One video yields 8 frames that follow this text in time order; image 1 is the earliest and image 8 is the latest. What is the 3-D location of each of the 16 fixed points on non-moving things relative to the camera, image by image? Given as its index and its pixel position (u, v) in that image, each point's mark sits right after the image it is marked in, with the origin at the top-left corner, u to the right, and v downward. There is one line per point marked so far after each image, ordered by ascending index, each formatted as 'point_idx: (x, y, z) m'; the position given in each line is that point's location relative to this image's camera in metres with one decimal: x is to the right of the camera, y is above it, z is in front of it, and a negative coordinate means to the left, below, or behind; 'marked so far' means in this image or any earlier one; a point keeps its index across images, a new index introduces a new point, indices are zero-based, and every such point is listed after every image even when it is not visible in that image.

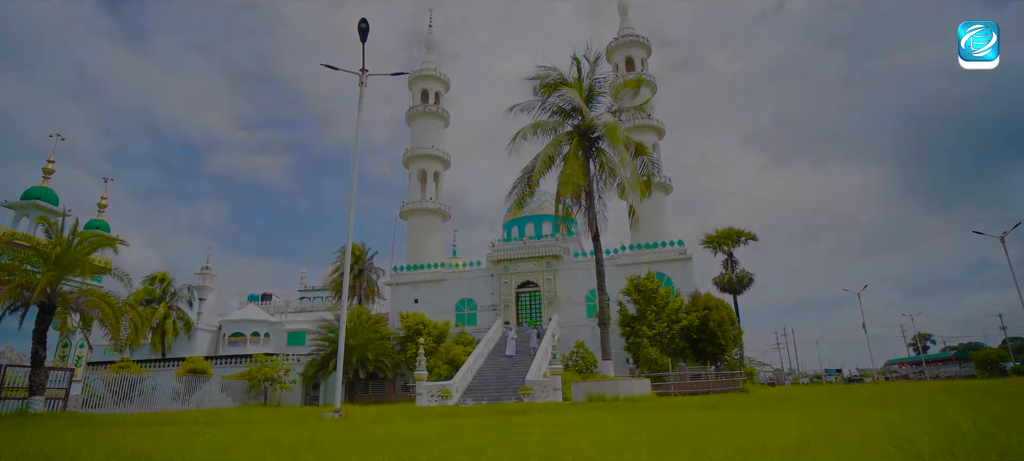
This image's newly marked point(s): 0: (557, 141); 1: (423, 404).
0: (+1.2, +2.2, +13.4) m
1: (-2.9, -5.7, +17.8) m
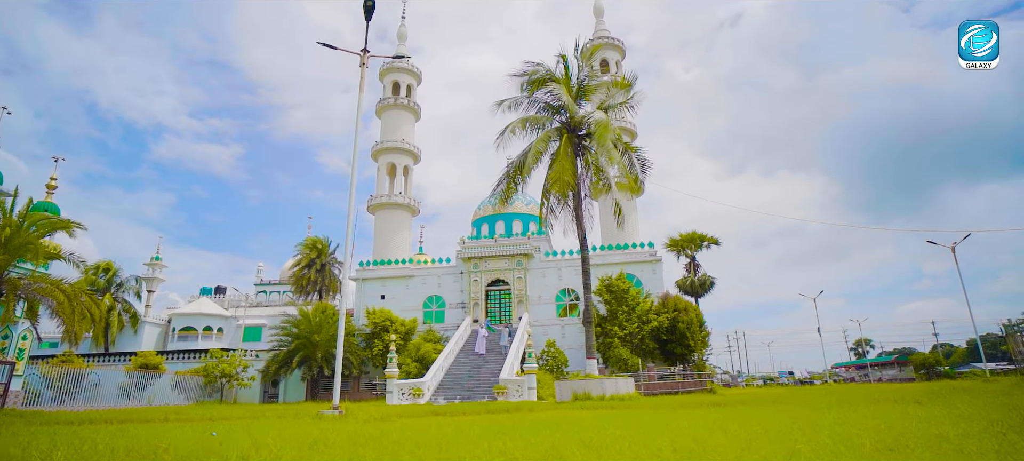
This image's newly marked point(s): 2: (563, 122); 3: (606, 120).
0: (+0.9, +2.3, +13.3) m
1: (-3.8, -5.5, +17.4) m
2: (+1.3, +2.8, +13.9) m
3: (+2.4, +2.6, +12.8) m
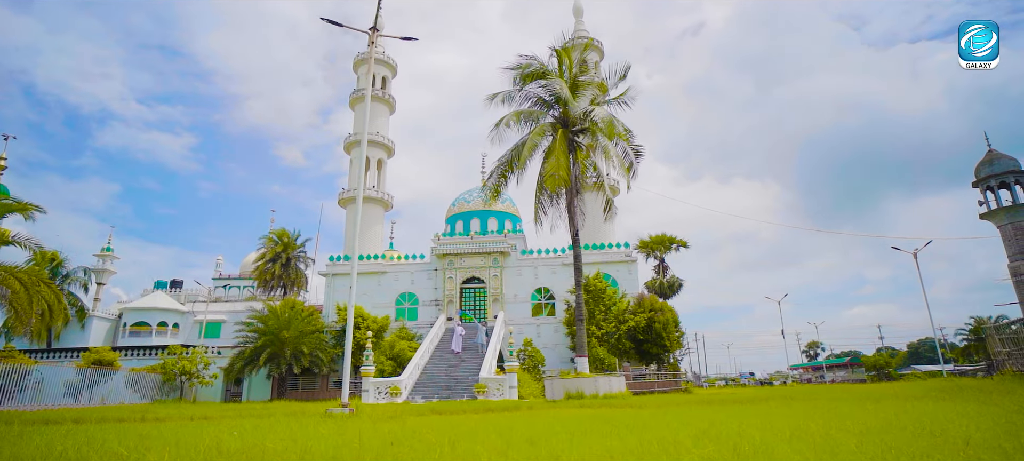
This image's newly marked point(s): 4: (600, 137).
0: (+0.8, +2.4, +13.1) m
1: (-4.4, -5.3, +16.8) m
2: (+1.2, +2.9, +13.7) m
3: (+2.3, +2.7, +12.7) m
4: (+2.2, +2.3, +13.1) m
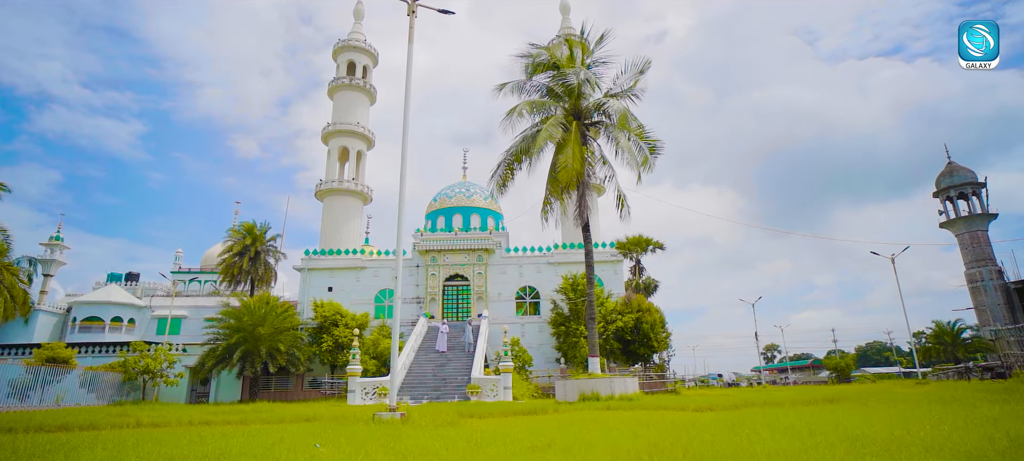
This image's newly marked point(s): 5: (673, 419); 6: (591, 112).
0: (+1.1, +2.5, +12.6) m
1: (-4.5, -5.1, +16.0) m
2: (+1.4, +3.0, +13.3) m
3: (+2.6, +2.8, +12.4) m
4: (+2.4, +2.4, +12.8) m
5: (+2.2, -2.5, +7.3) m
6: (+1.9, +2.9, +13.2) m
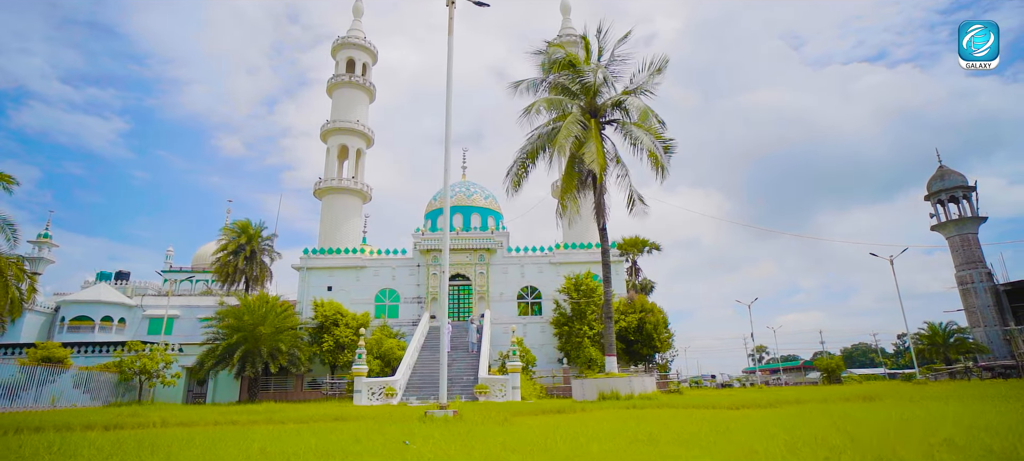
0: (+1.4, +2.6, +12.5) m
1: (-4.3, -5.0, +15.7) m
2: (+1.8, +3.0, +13.2) m
3: (+3.0, +2.8, +12.3) m
4: (+2.8, +2.4, +12.7) m
5: (+2.6, -2.5, +7.3) m
6: (+2.3, +2.9, +13.2) m
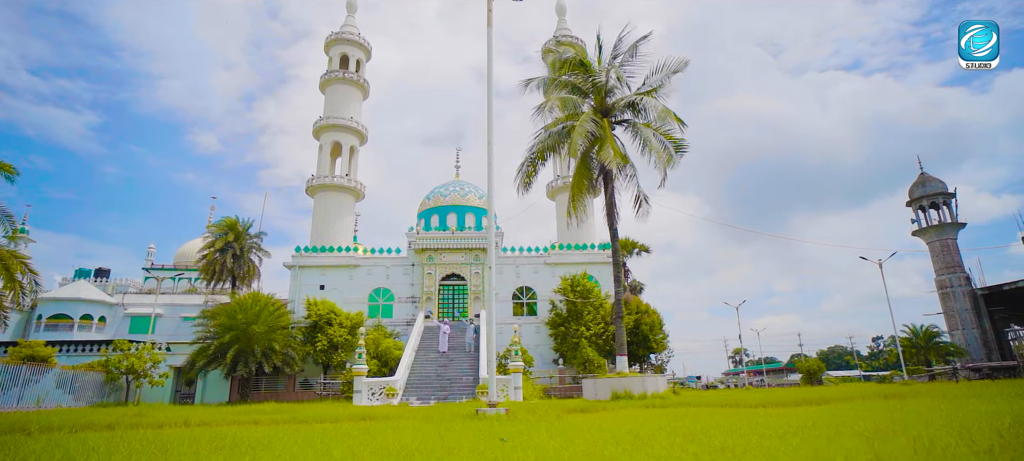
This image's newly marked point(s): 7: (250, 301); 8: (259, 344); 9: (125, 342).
0: (+1.7, +2.6, +12.5) m
1: (-4.2, -4.9, +15.5) m
2: (+2.0, +3.0, +13.2) m
3: (+3.3, +2.8, +12.4) m
4: (+3.1, +2.4, +12.8) m
5: (+3.1, -2.5, +7.3) m
6: (+2.6, +2.9, +13.2) m
7: (-9.5, -2.6, +19.7) m
8: (-9.0, -4.1, +19.4) m
9: (-14.0, -4.0, +19.7) m
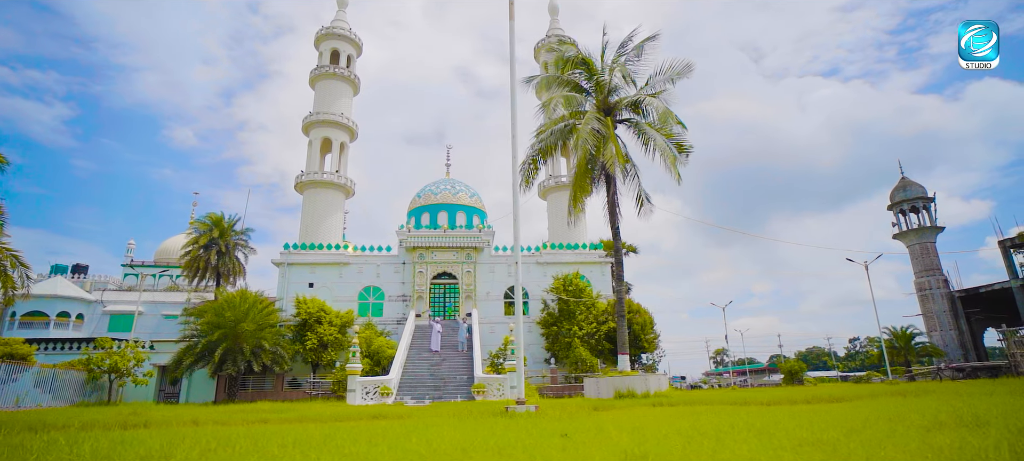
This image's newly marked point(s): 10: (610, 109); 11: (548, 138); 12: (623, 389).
0: (+1.8, +2.6, +12.5) m
1: (-4.3, -4.8, +15.3) m
2: (+2.1, +3.1, +13.2) m
3: (+3.3, +2.8, +12.4) m
4: (+3.1, +2.4, +12.8) m
5: (+3.3, -2.5, +7.3) m
6: (+2.6, +3.0, +13.2) m
7: (-9.7, -2.4, +19.3) m
8: (-9.2, -3.9, +19.0) m
9: (-14.2, -3.8, +19.1) m
10: (+2.4, +2.9, +13.2) m
11: (+0.9, +2.2, +13.0) m
12: (+2.3, -3.2, +11.1) m
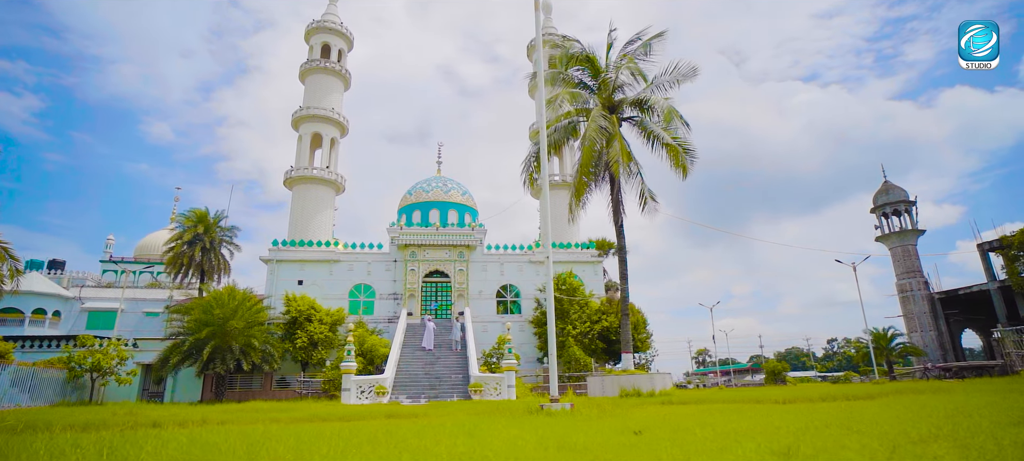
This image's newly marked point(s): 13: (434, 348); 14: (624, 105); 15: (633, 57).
0: (+1.9, +2.7, +12.4) m
1: (-4.3, -4.7, +15.0) m
2: (+2.2, +3.1, +13.1) m
3: (+3.5, +2.8, +12.4) m
4: (+3.2, +2.5, +12.7) m
5: (+3.5, -2.4, +7.3) m
6: (+2.7, +3.0, +13.1) m
7: (-9.9, -2.3, +18.9) m
8: (-9.4, -3.8, +18.5) m
9: (-14.4, -3.6, +18.5) m
10: (+2.4, +3.0, +13.1) m
11: (+0.9, +2.3, +12.9) m
12: (+2.4, -3.2, +11.1) m
13: (-2.8, -4.3, +20.0) m
14: (+2.7, +3.0, +13.1) m
15: (+2.8, +4.1, +12.8) m
